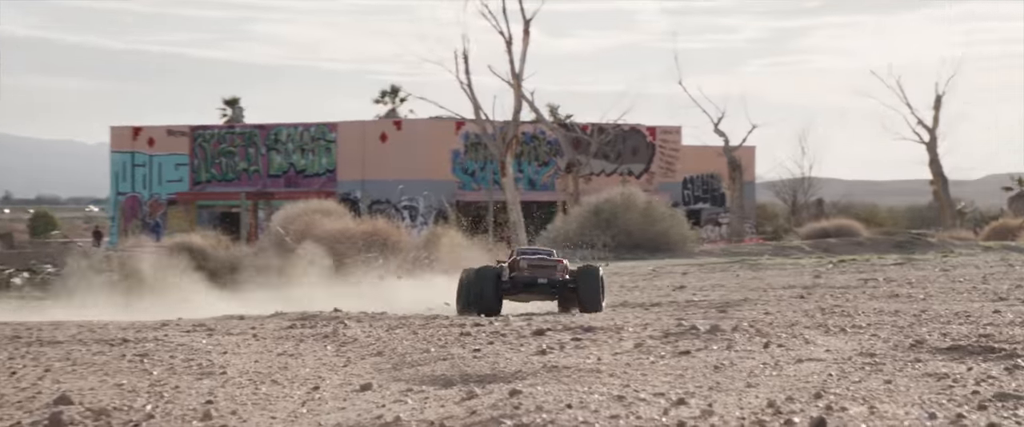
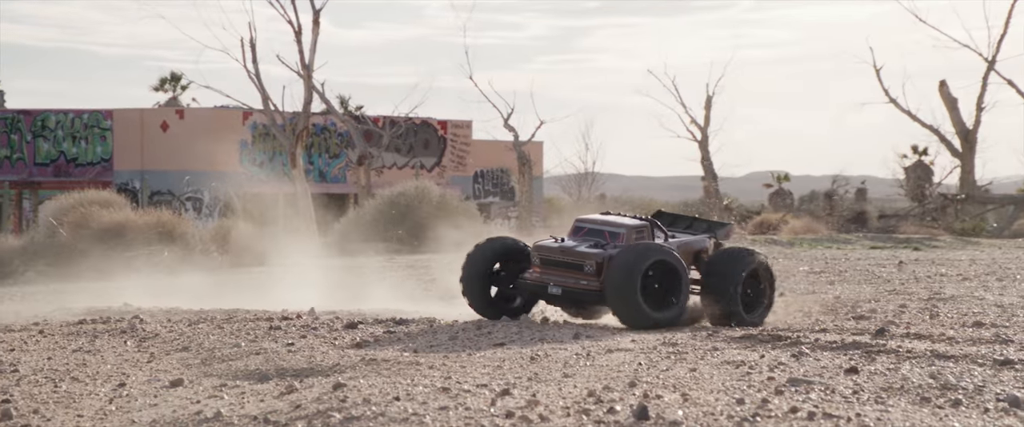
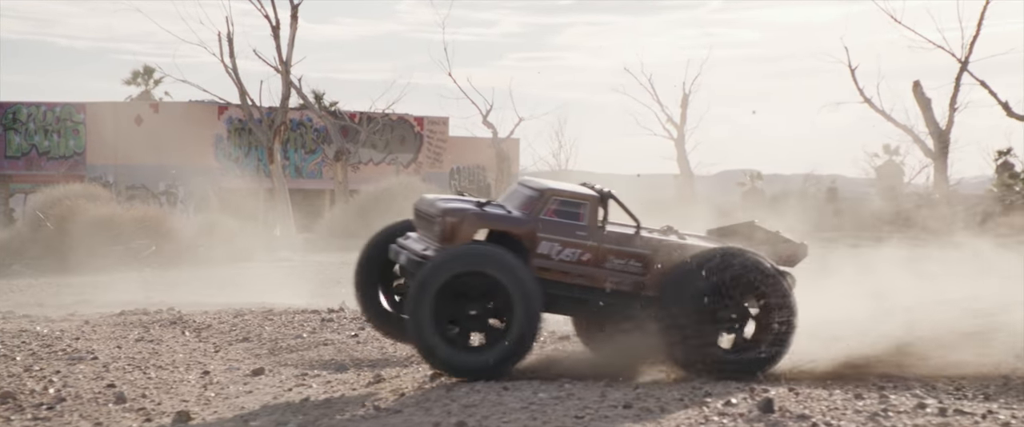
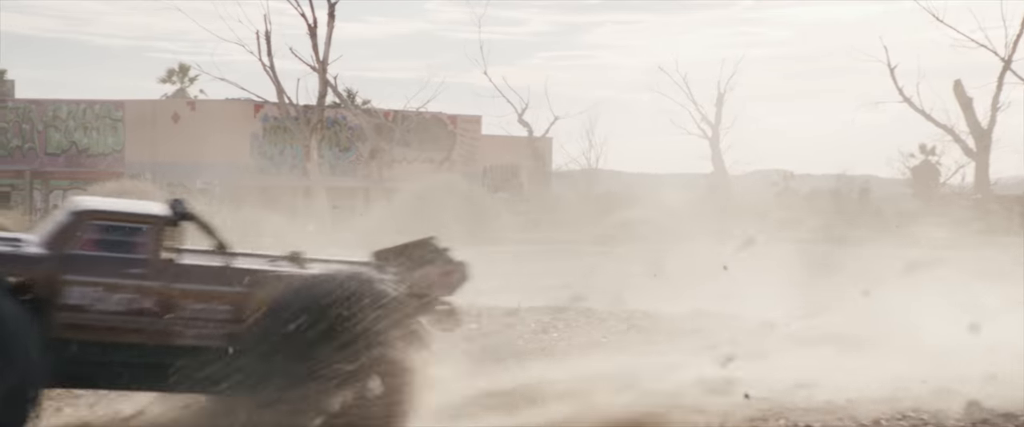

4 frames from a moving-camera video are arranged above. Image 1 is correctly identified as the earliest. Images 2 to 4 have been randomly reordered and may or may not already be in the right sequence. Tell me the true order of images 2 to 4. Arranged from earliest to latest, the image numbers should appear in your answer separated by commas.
2, 3, 4
